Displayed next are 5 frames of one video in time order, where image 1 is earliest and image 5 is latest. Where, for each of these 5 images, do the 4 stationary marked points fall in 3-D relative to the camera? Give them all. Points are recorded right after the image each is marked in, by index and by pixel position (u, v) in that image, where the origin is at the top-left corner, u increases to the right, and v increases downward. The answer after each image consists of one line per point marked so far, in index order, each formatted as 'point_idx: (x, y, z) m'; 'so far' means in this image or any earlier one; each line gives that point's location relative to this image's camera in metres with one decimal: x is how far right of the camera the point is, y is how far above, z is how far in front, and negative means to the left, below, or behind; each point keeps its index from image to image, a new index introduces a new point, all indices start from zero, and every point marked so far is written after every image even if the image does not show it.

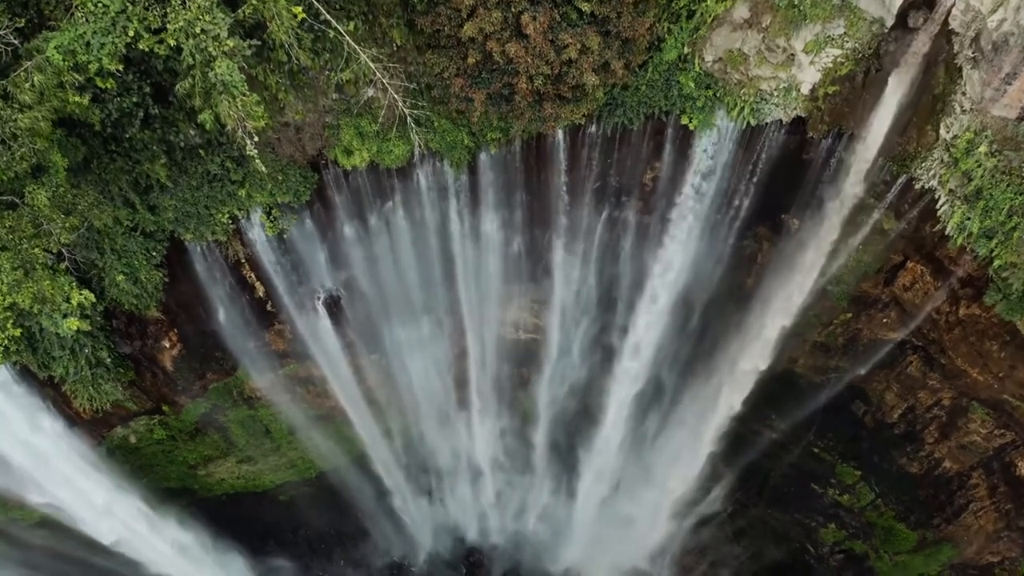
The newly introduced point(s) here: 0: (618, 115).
0: (+1.3, +2.2, +8.2) m
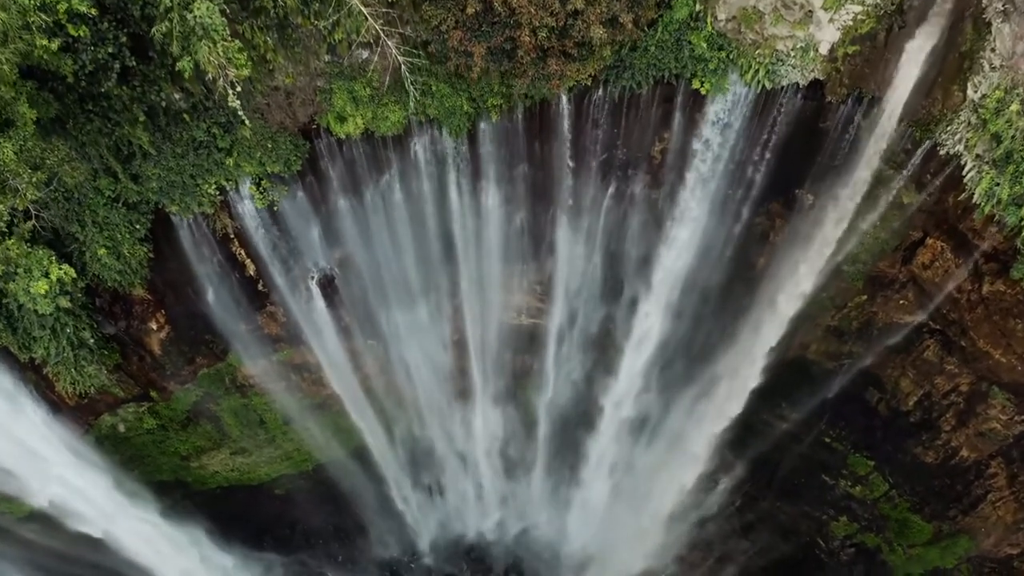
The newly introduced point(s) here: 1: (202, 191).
0: (+1.3, +2.5, +7.8) m
1: (-3.7, +1.2, +7.9) m
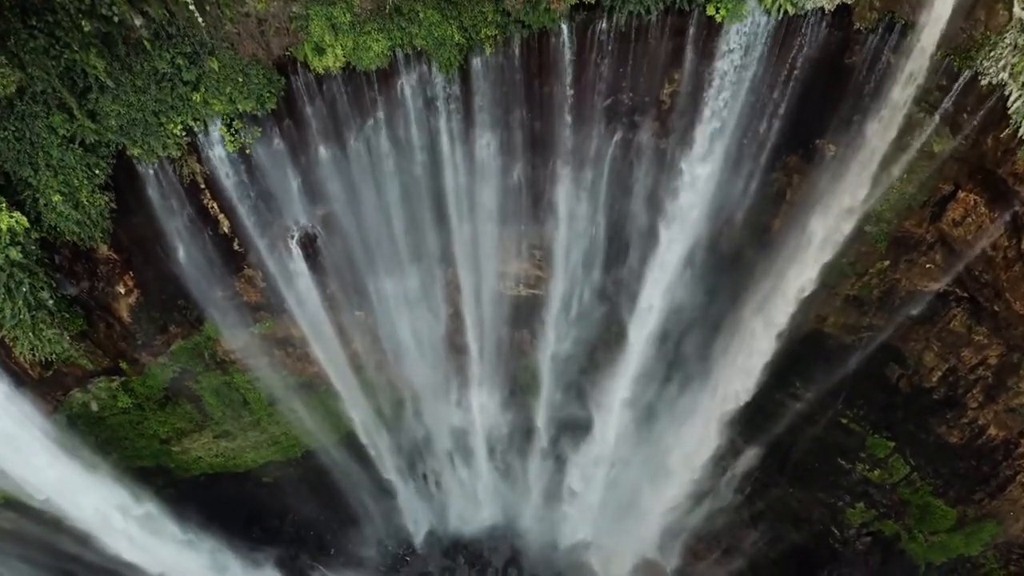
0: (+1.3, +3.0, +7.1) m
1: (-3.8, +1.7, +7.2) m
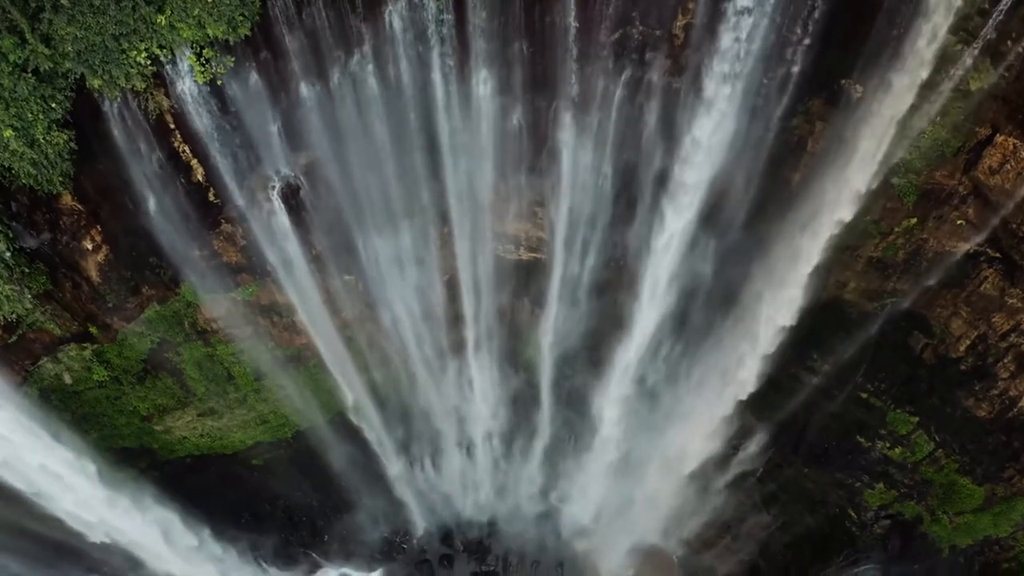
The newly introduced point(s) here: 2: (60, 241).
0: (+1.3, +3.5, +6.5) m
1: (-3.8, +2.2, +6.6) m
2: (-5.2, +0.5, +7.7) m
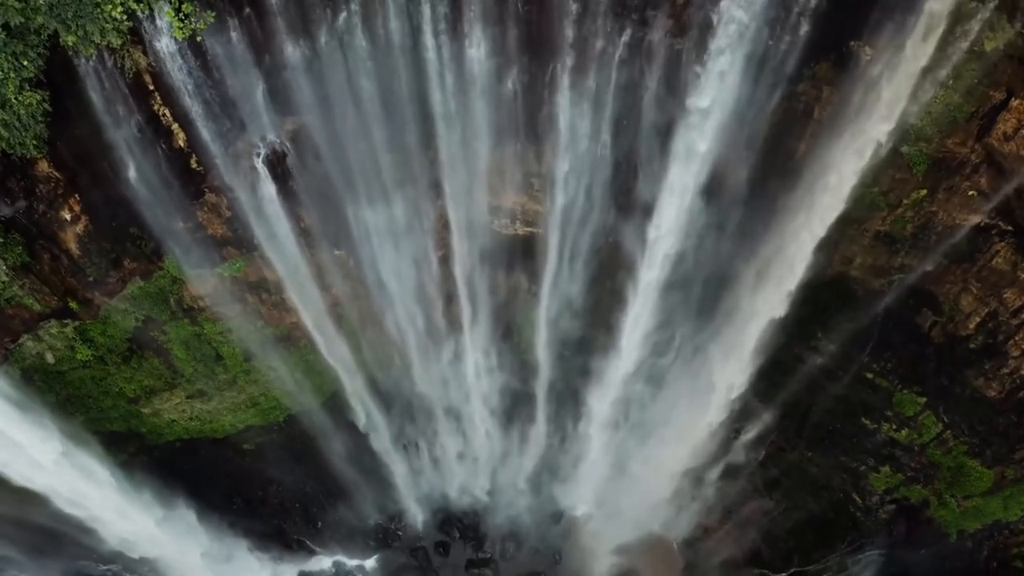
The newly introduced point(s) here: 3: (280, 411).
0: (+1.2, +3.8, +6.2) m
1: (-3.8, +2.5, +6.3) m
2: (-5.3, +0.8, +7.4) m
3: (-3.7, -1.8, +10.2) m
